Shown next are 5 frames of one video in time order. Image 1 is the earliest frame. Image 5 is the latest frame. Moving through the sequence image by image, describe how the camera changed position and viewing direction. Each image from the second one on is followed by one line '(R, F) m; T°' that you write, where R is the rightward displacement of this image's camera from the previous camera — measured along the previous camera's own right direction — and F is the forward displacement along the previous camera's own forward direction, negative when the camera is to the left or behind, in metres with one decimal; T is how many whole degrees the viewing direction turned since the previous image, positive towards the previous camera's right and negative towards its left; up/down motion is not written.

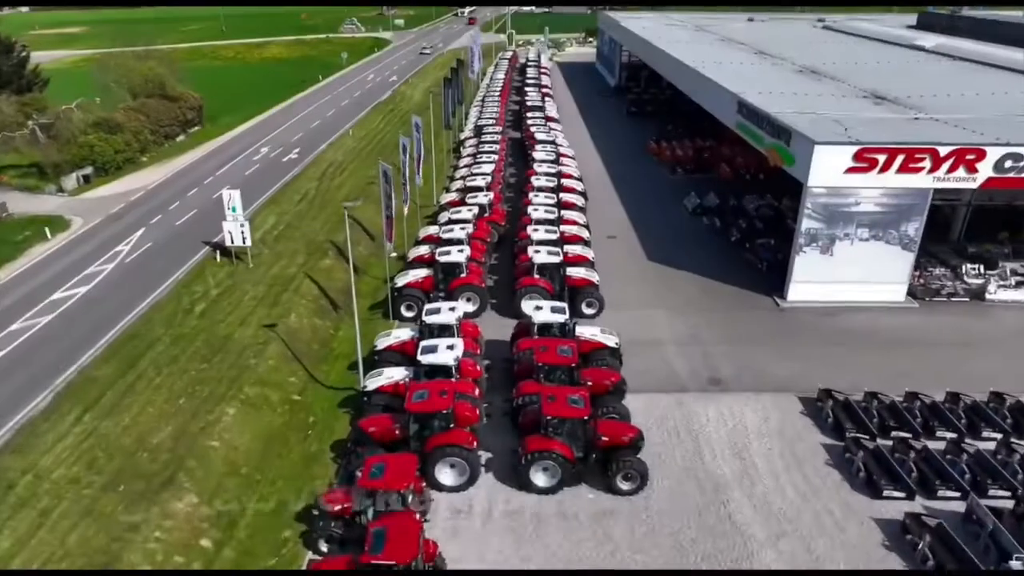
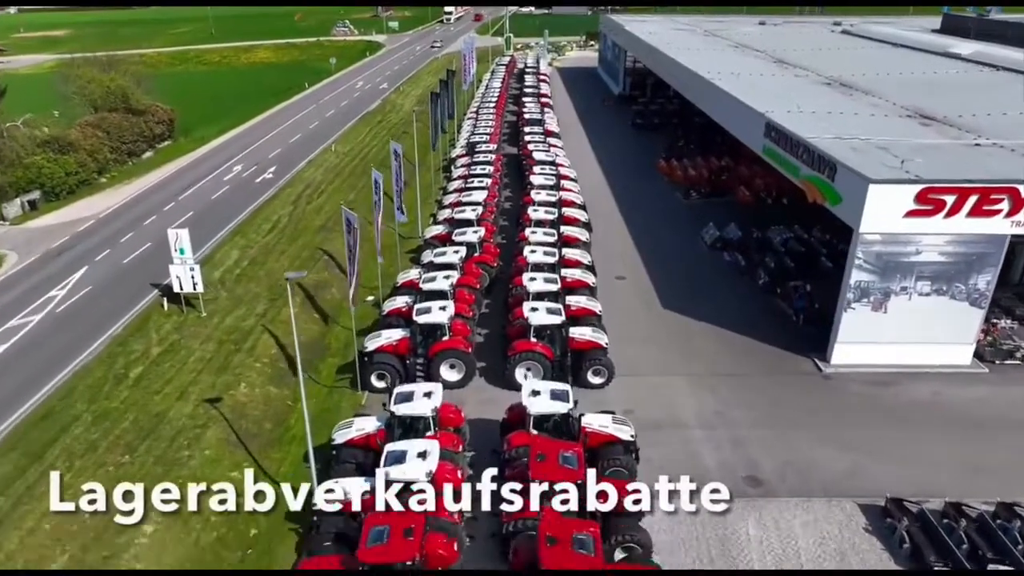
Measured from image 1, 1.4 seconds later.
(+0.2, +3.0) m; 0°
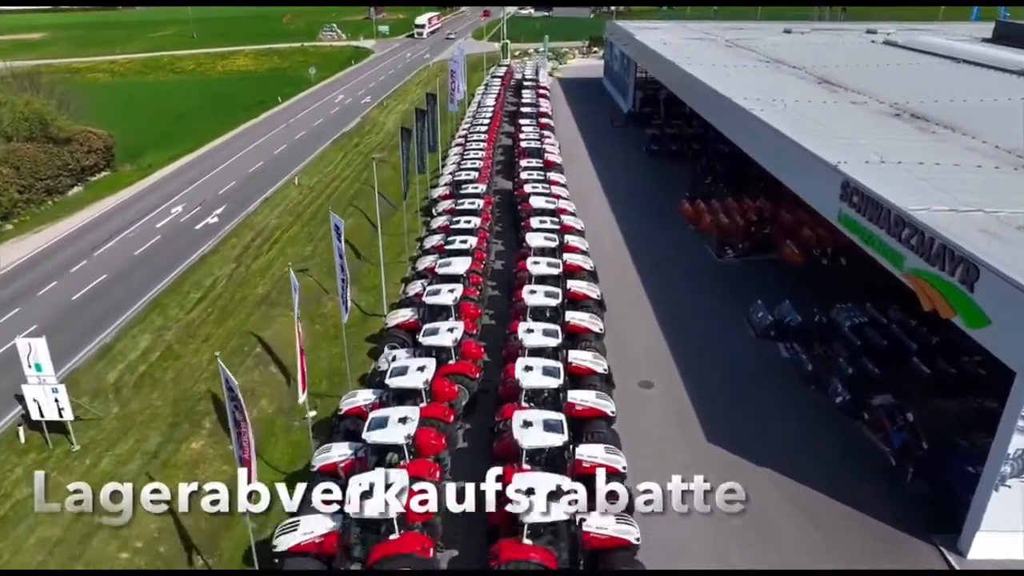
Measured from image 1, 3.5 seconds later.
(+0.2, +5.3) m; 0°
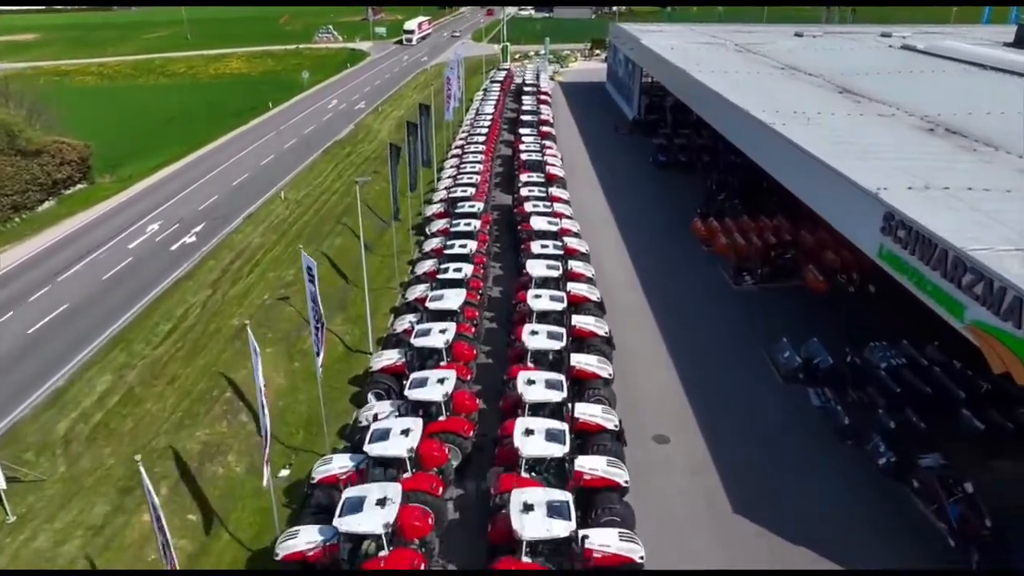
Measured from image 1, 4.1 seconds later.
(0.0, +1.8) m; 0°
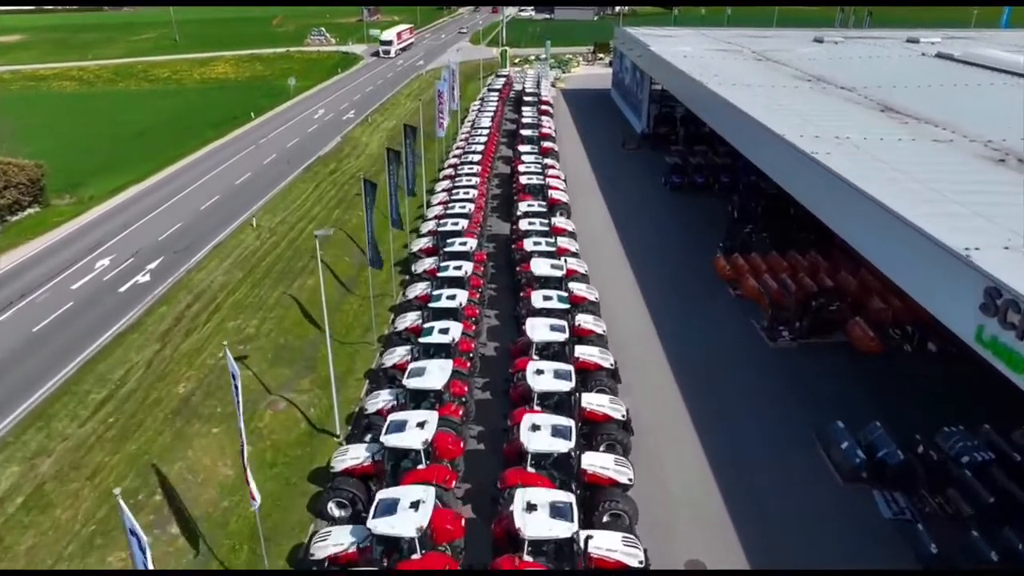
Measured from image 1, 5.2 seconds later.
(+0.1, +3.0) m; 0°
